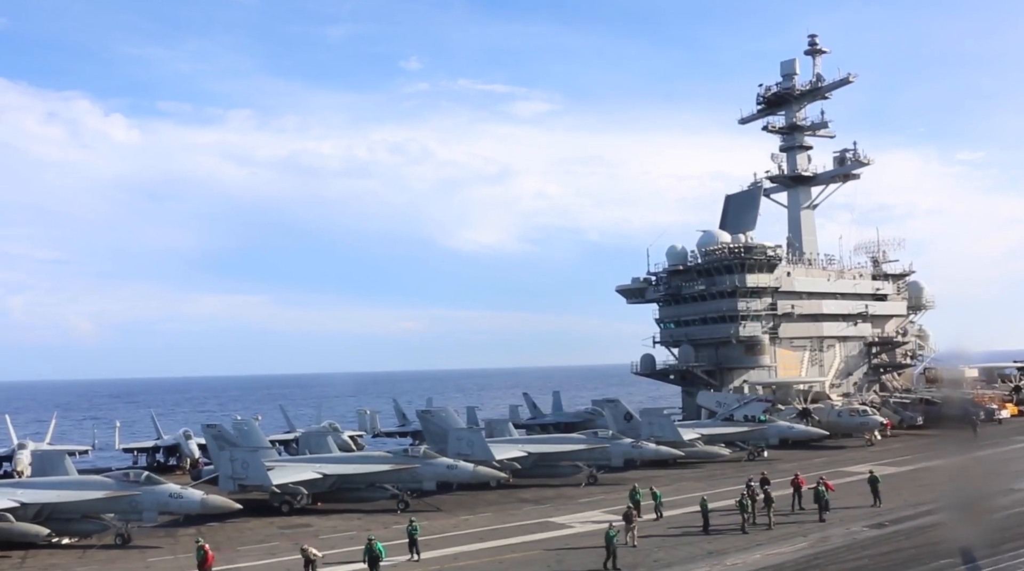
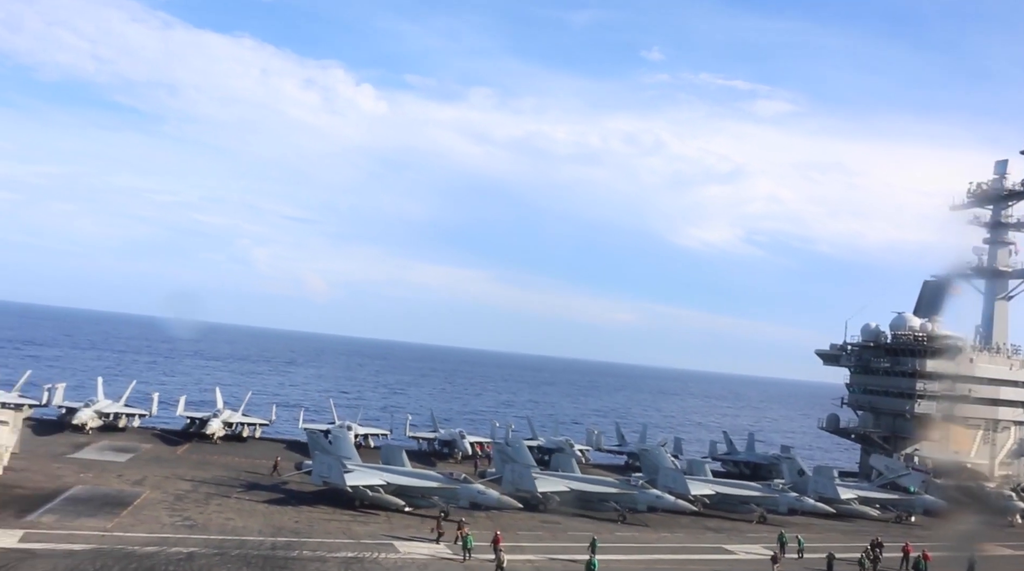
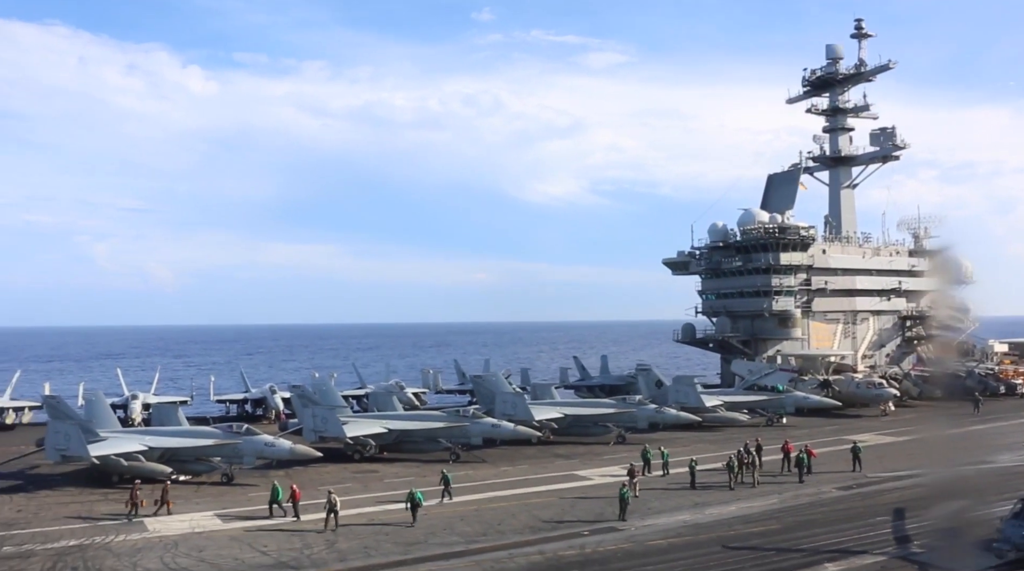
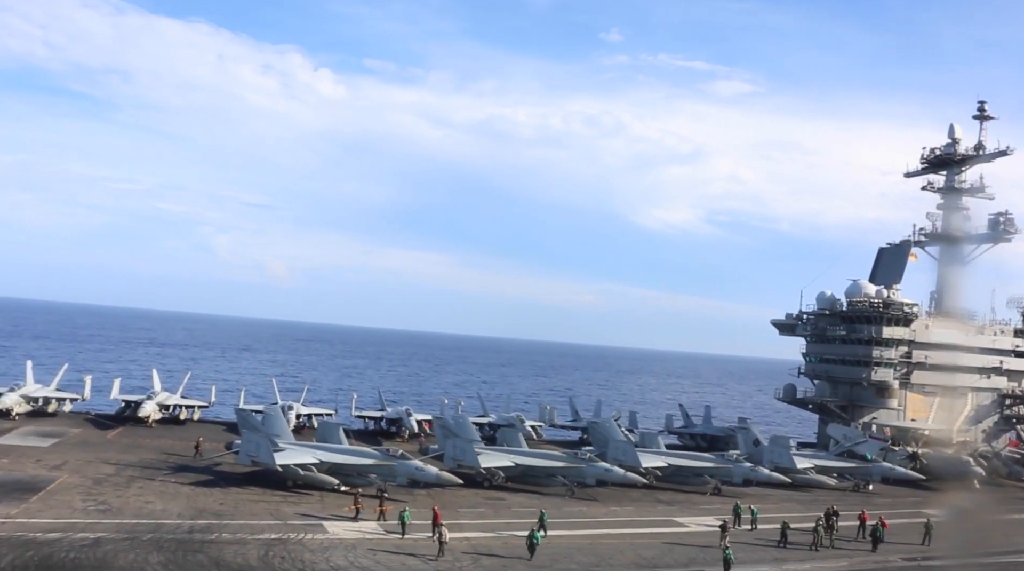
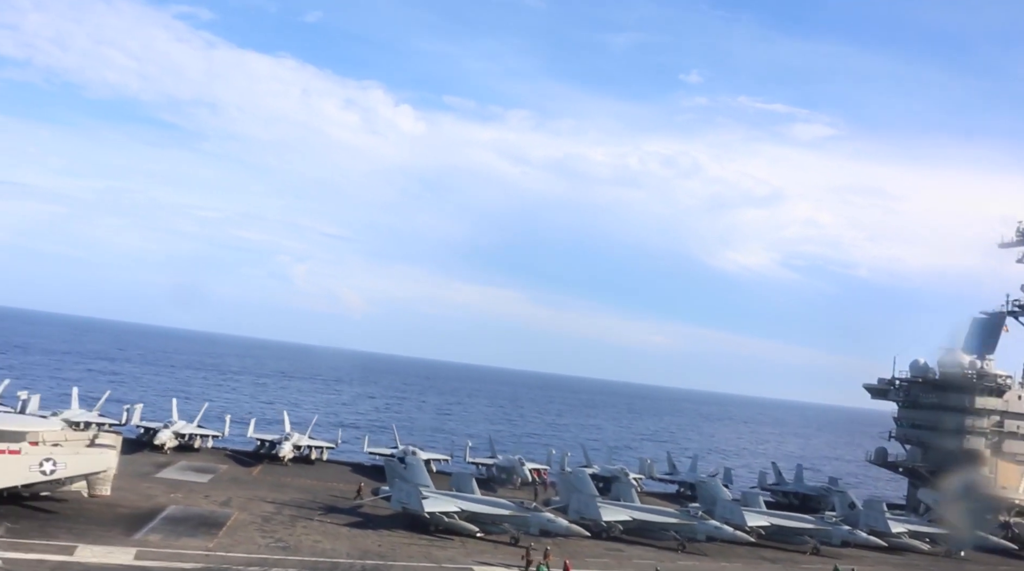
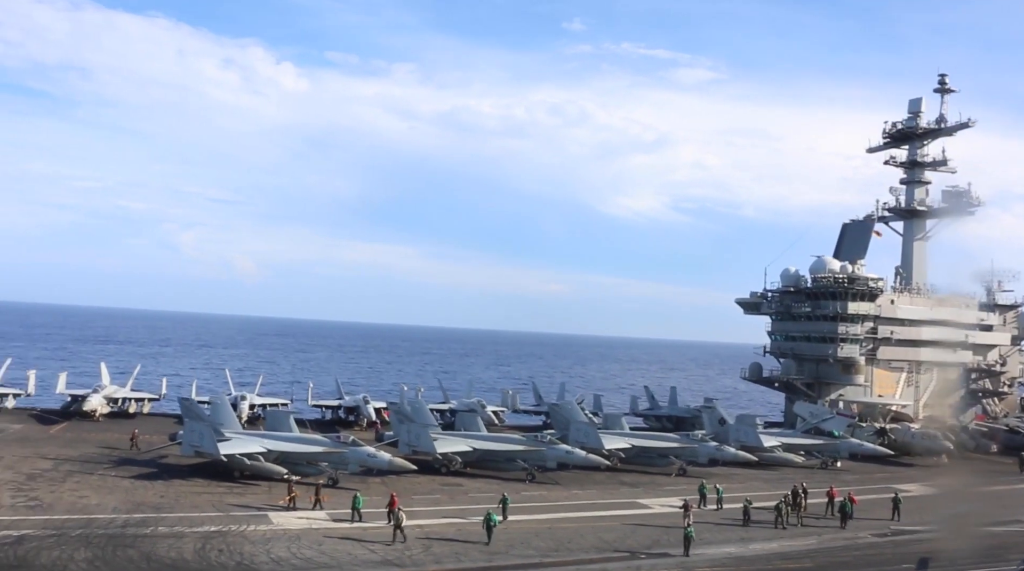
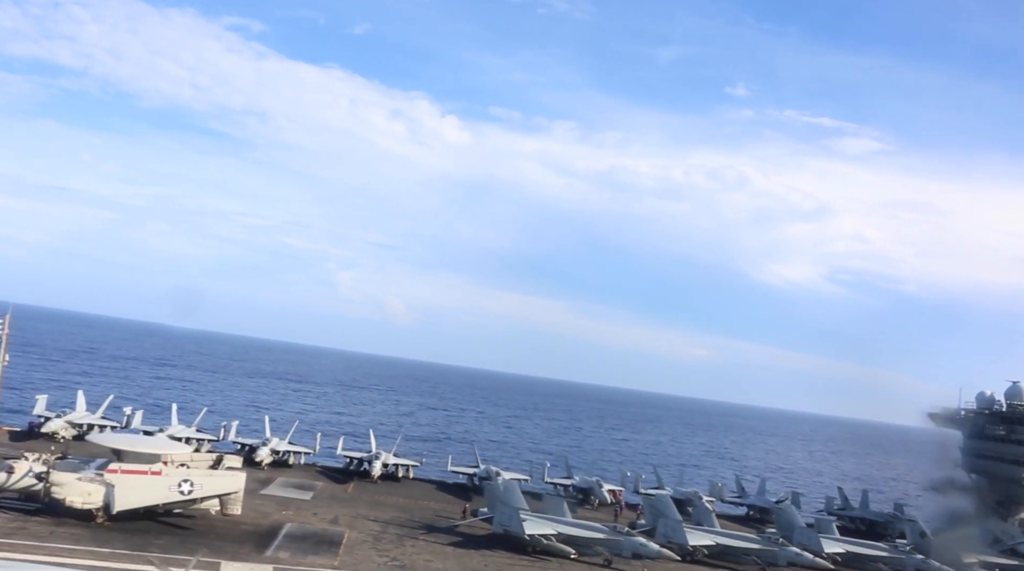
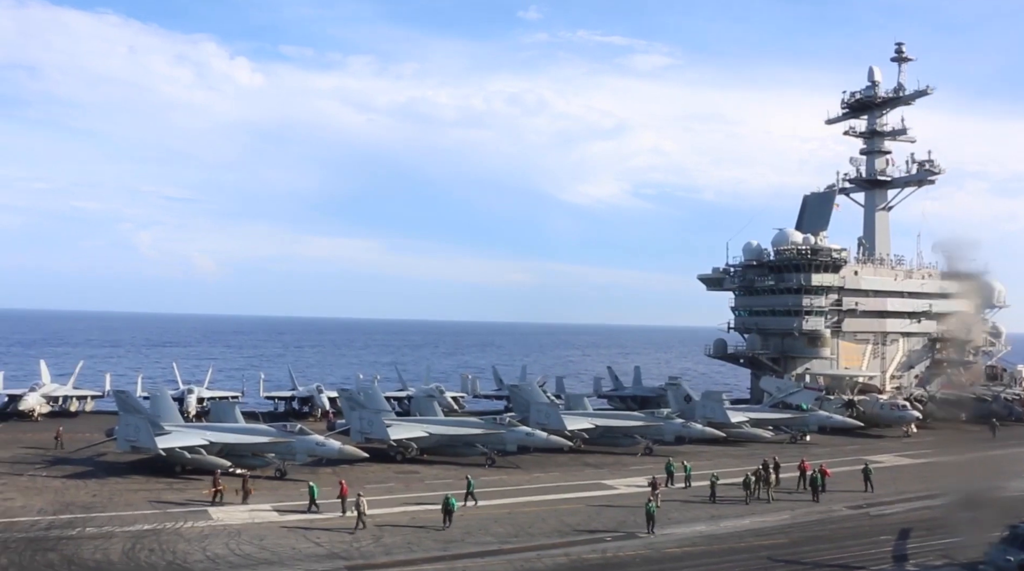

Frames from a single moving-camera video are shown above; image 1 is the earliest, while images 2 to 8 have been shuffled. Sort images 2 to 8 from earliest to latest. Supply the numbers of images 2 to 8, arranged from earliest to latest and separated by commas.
3, 8, 6, 4, 2, 5, 7
